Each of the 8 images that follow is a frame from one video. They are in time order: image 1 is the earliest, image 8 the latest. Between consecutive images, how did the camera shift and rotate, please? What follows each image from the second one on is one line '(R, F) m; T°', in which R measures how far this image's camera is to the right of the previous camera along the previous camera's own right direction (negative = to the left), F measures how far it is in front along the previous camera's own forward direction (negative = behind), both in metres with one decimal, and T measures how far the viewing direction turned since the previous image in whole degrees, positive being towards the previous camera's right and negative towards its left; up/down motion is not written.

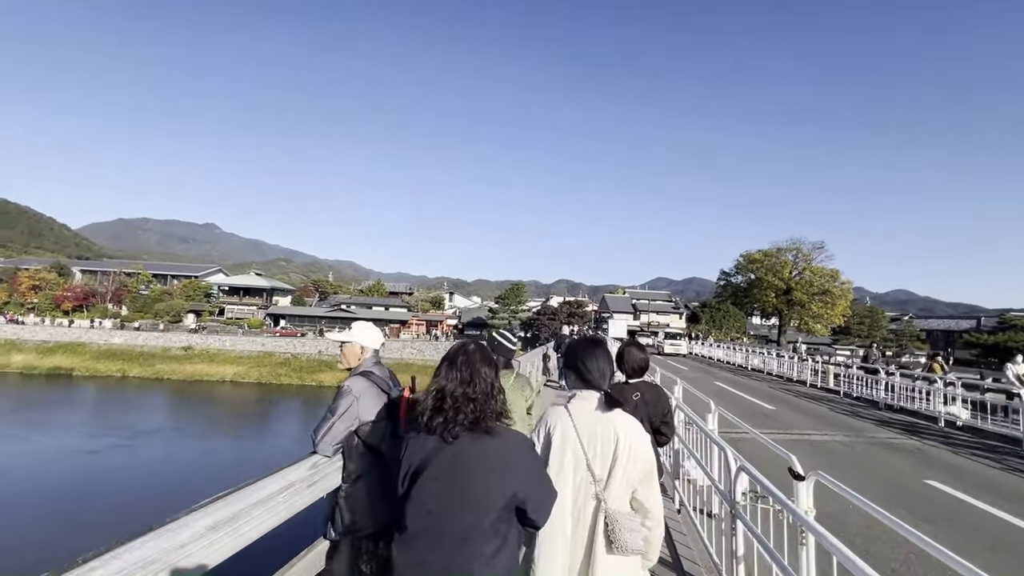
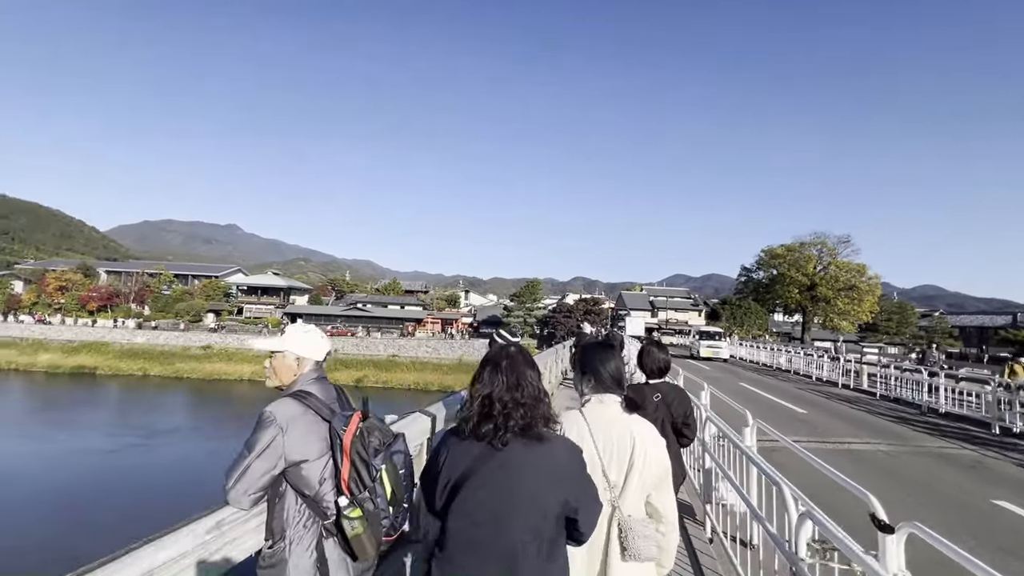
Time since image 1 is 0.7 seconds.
(0.0, +0.3) m; -2°
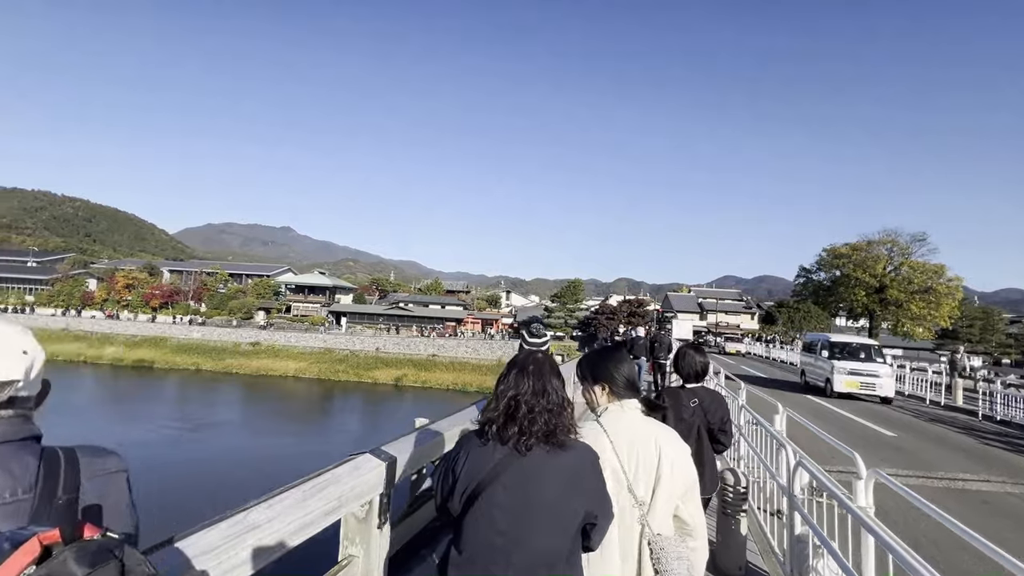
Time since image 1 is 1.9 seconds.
(+0.1, +0.6) m; -4°
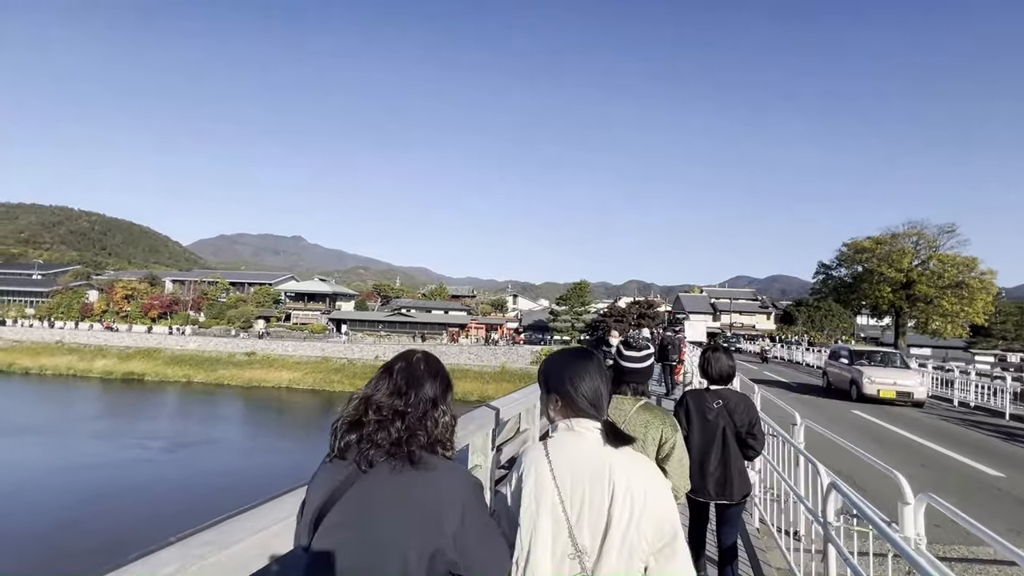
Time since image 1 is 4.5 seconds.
(-0.1, +0.7) m; 0°
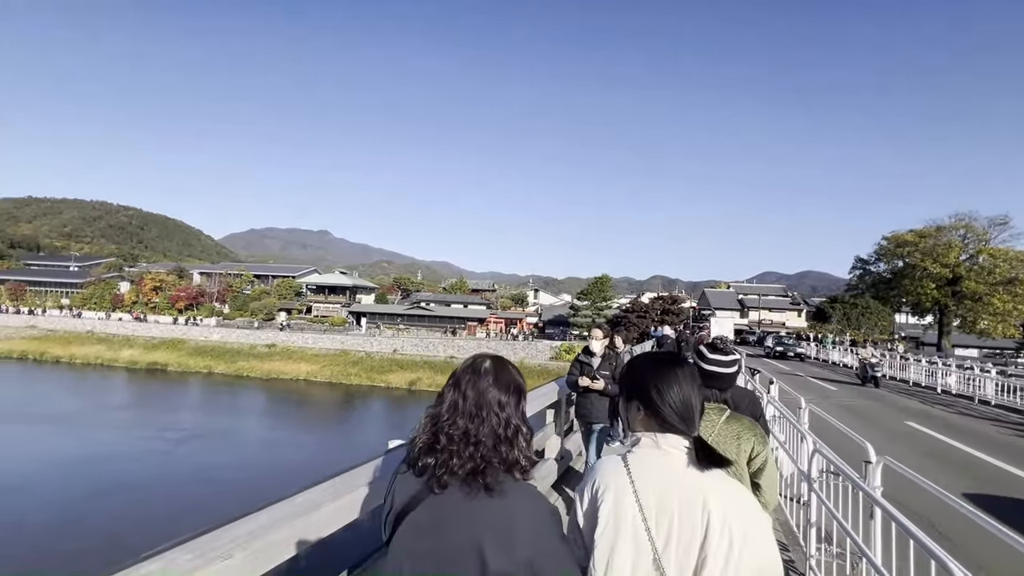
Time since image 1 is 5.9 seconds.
(0.0, +0.5) m; -2°
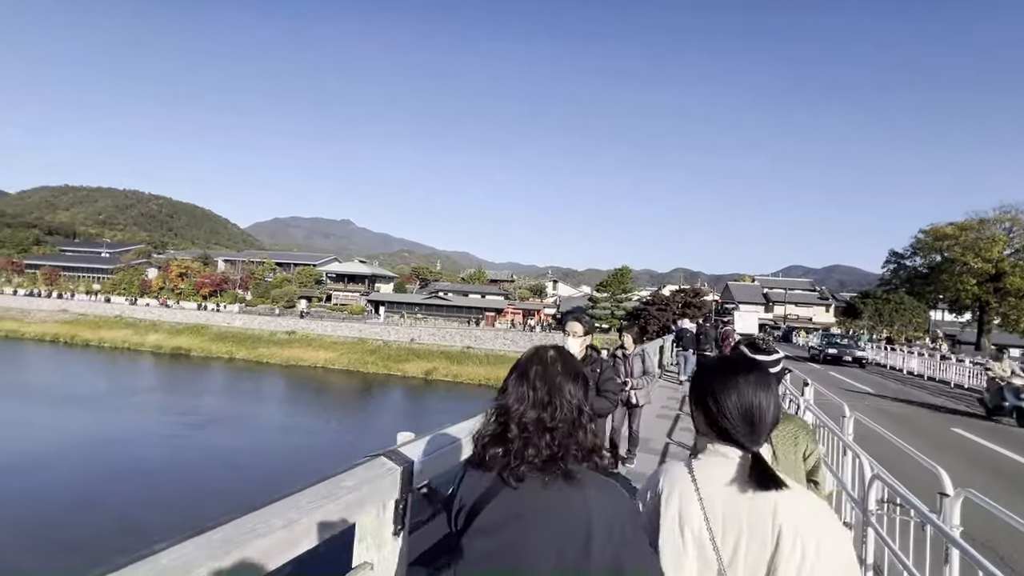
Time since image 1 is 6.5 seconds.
(+0.1, +0.3) m; -2°
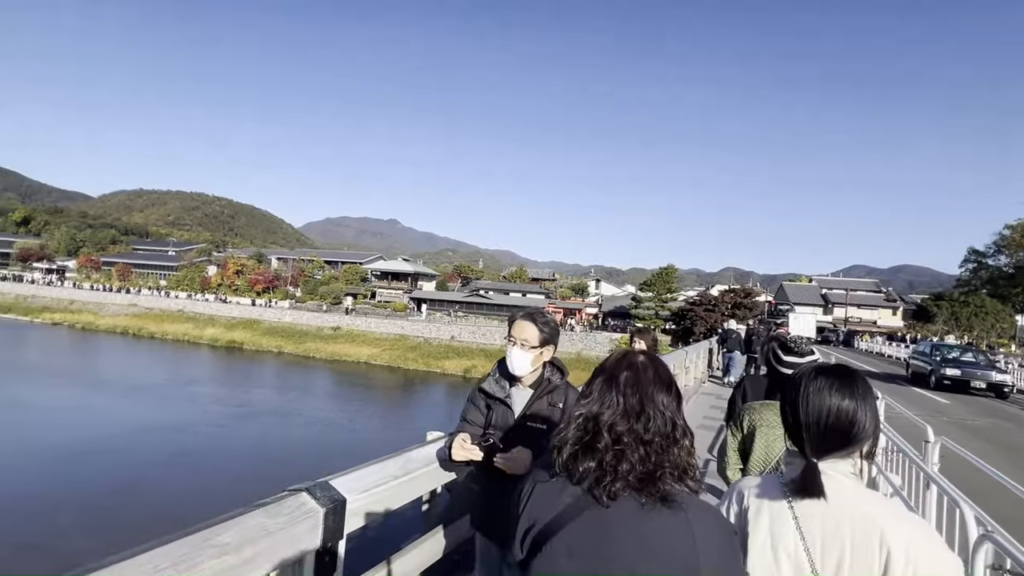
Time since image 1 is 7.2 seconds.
(+0.1, +0.6) m; -4°
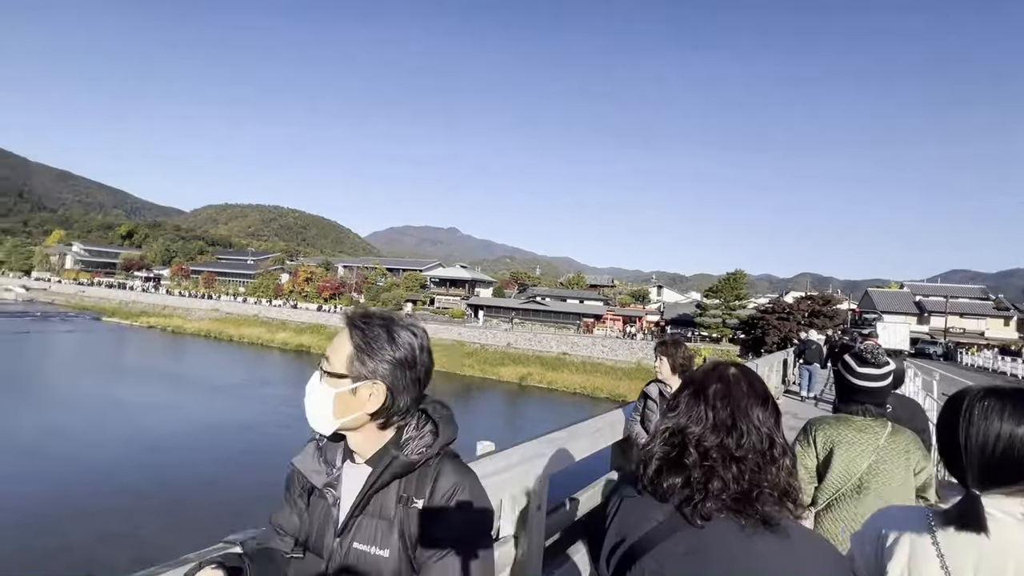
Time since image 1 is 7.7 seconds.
(+0.1, +0.8) m; -6°
